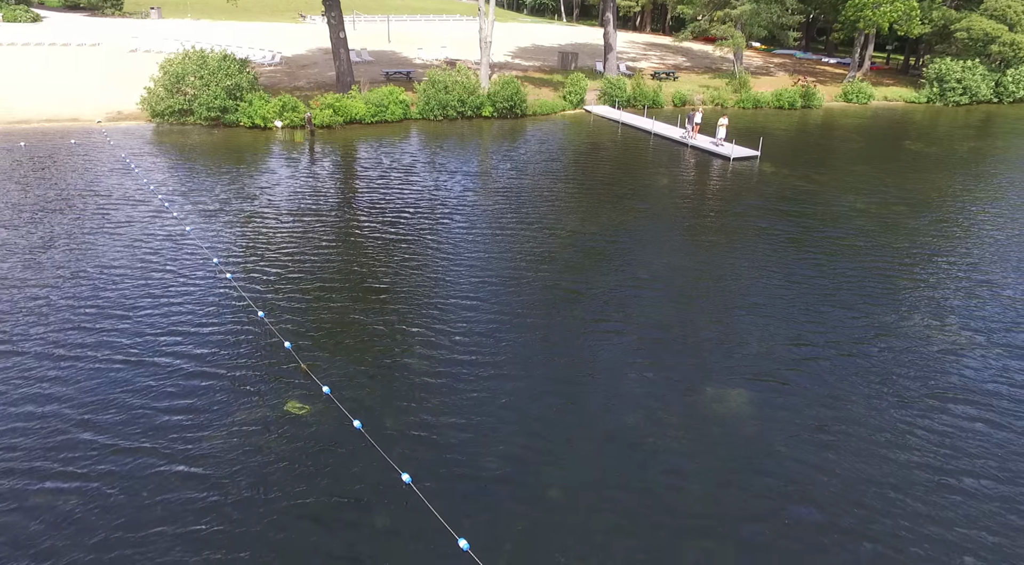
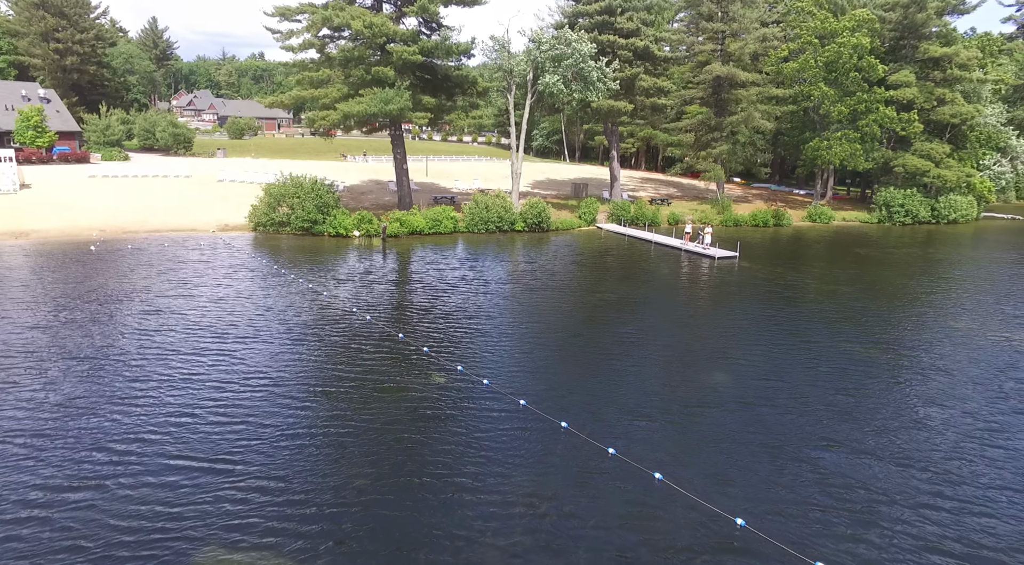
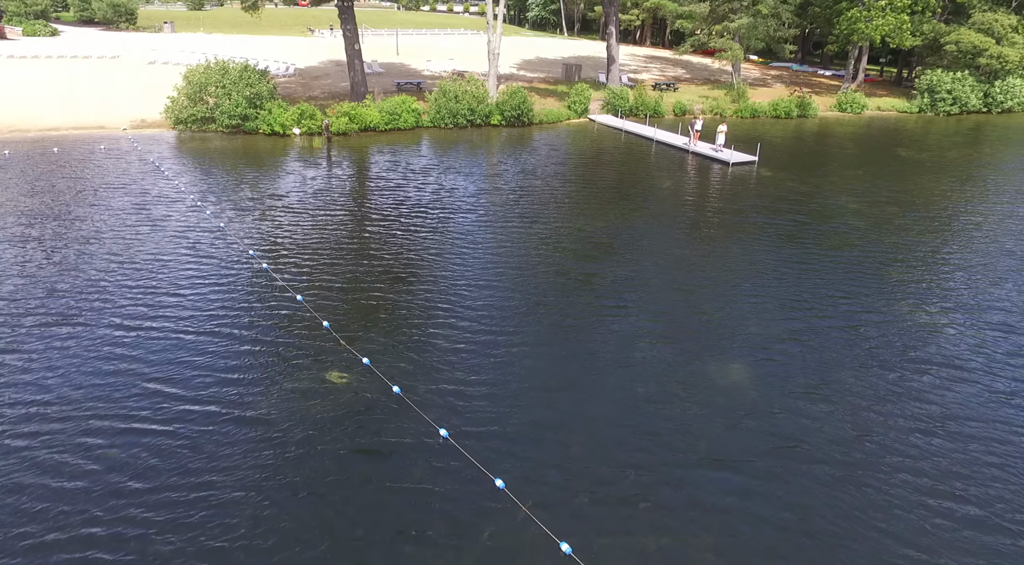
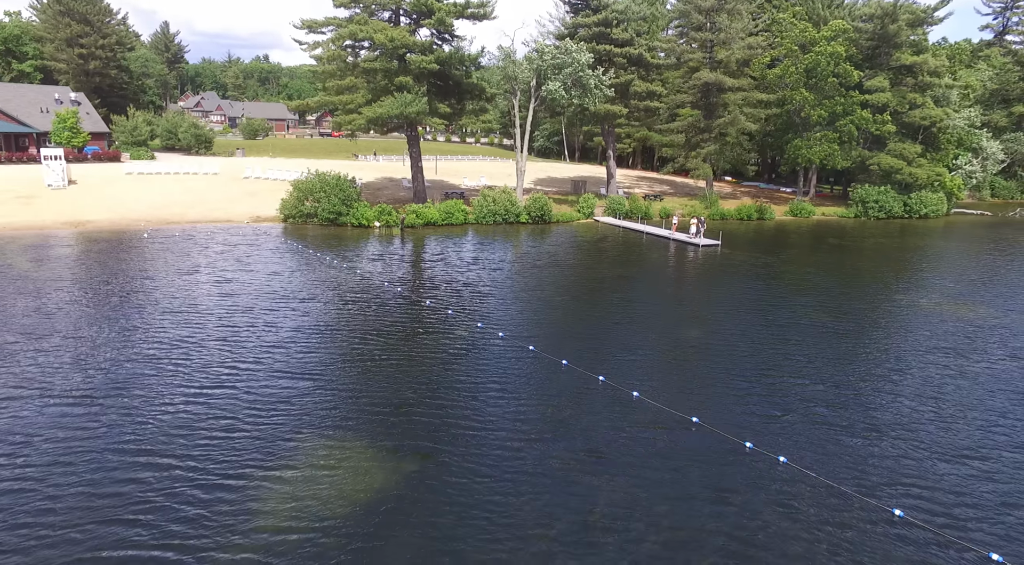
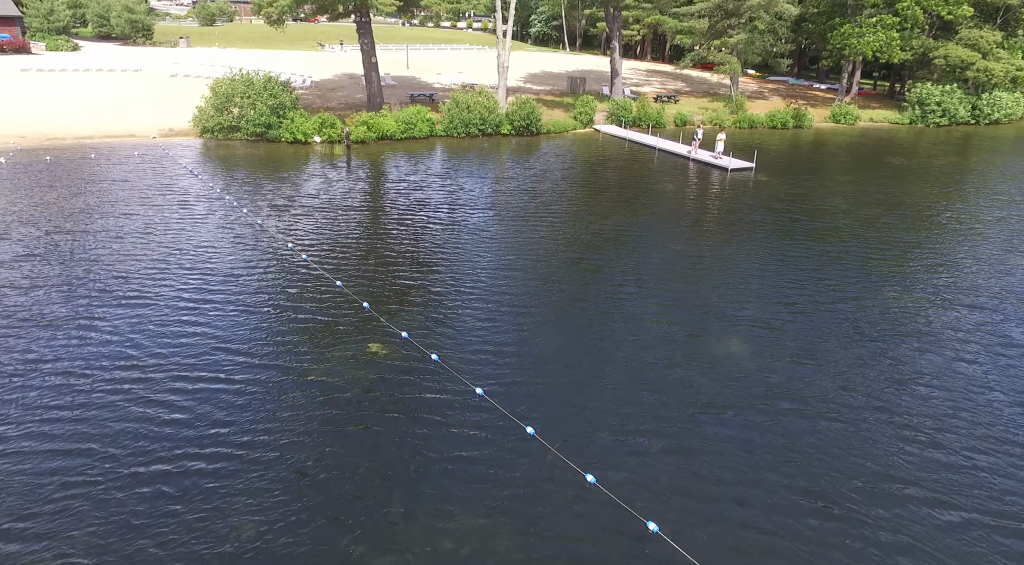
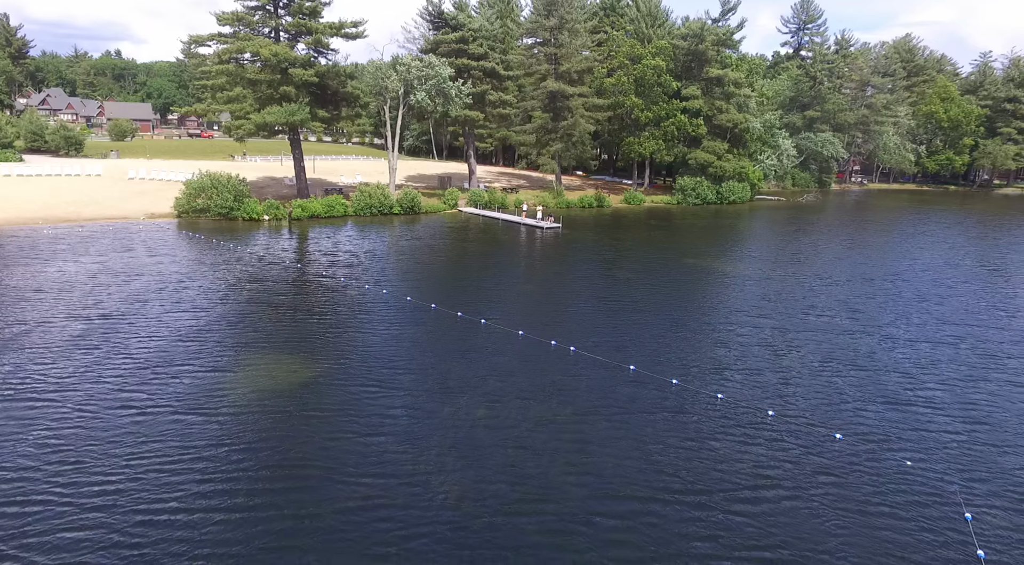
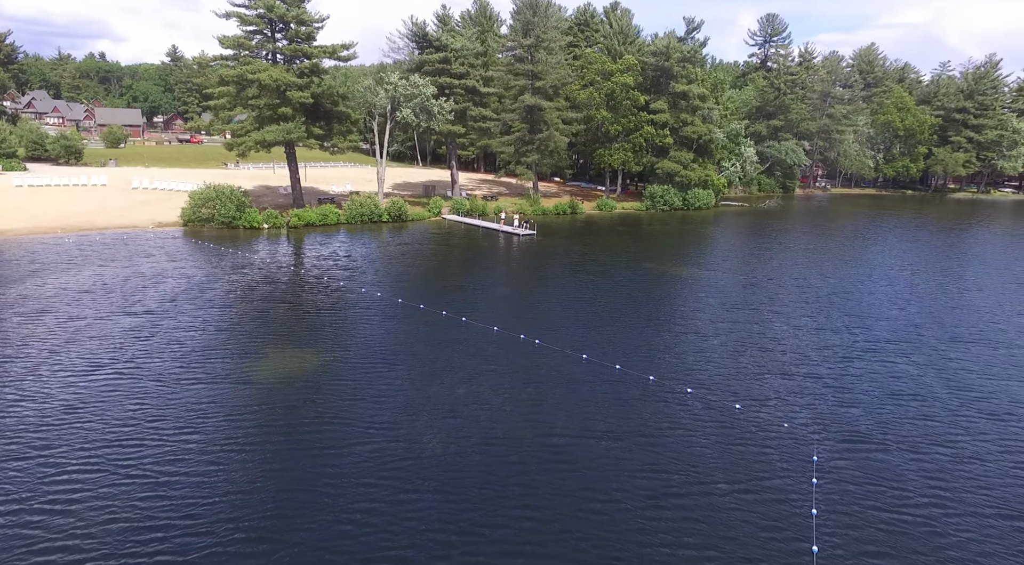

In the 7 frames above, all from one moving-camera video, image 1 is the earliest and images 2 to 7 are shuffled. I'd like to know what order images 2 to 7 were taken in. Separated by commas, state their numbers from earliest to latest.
3, 5, 2, 4, 6, 7
